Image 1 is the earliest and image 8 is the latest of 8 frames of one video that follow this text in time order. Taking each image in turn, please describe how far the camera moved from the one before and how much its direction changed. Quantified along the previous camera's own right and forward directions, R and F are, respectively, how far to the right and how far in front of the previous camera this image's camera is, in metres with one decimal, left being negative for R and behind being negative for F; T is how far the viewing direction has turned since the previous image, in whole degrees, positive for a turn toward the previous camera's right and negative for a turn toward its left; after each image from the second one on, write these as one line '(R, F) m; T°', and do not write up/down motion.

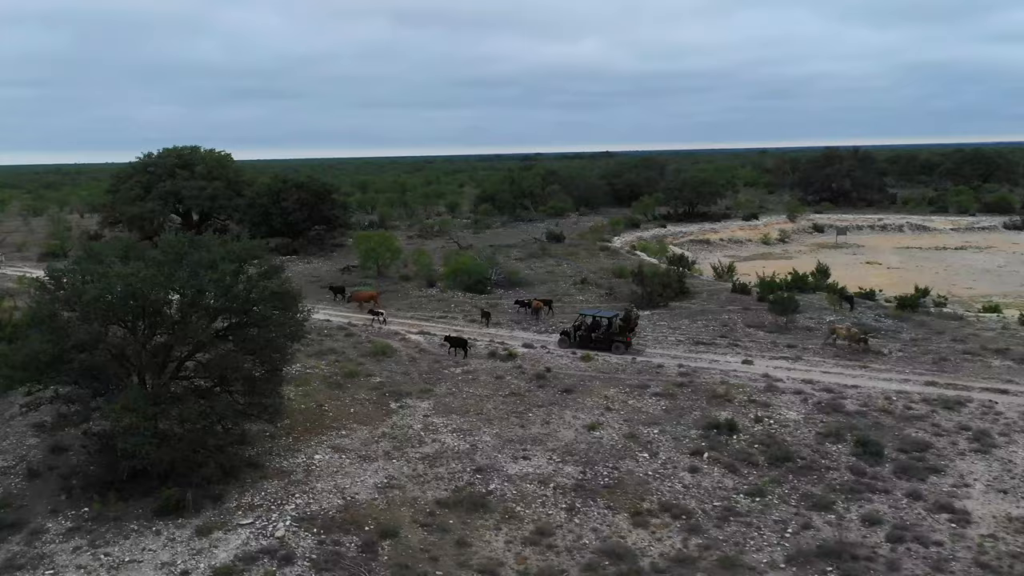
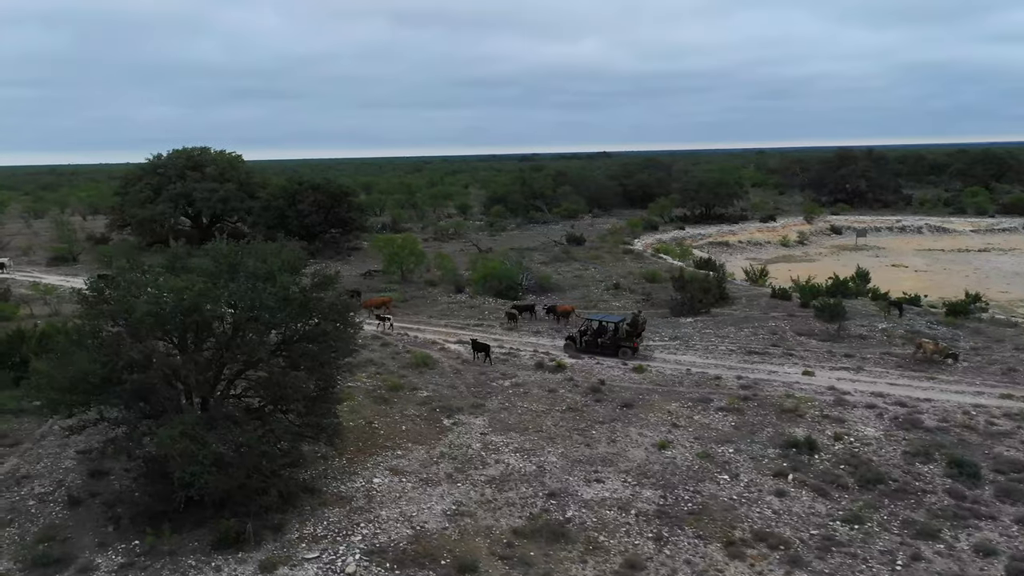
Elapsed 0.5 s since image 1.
(-1.7, +0.9) m; 0°
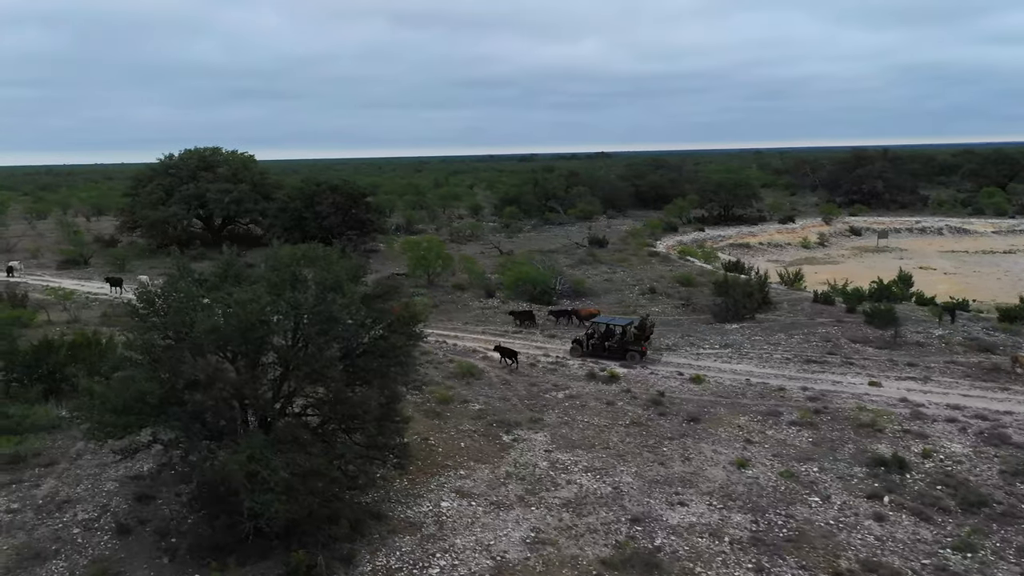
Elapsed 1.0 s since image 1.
(-1.6, +0.9) m; 0°
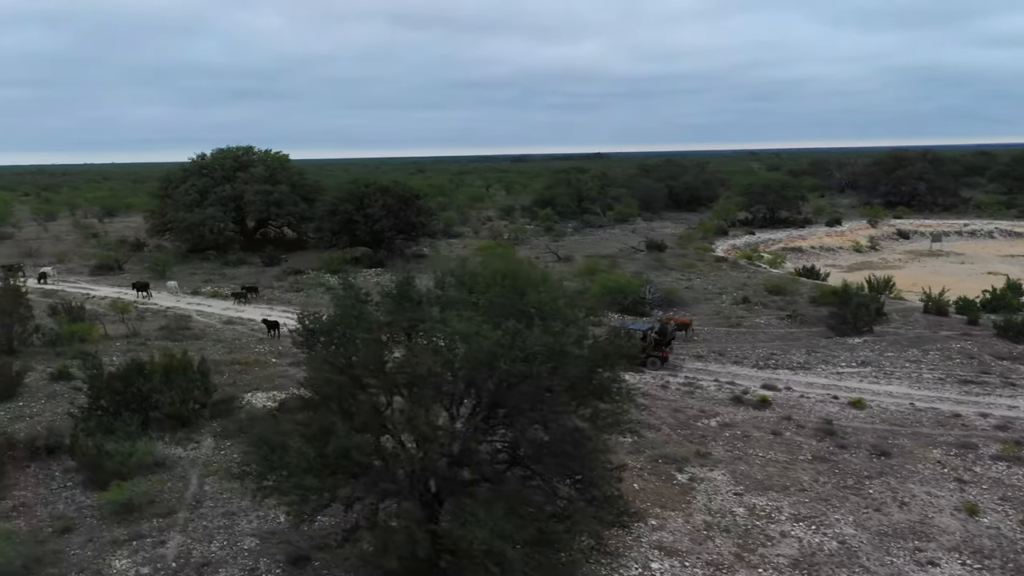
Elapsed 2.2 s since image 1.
(-3.9, +2.0) m; +1°
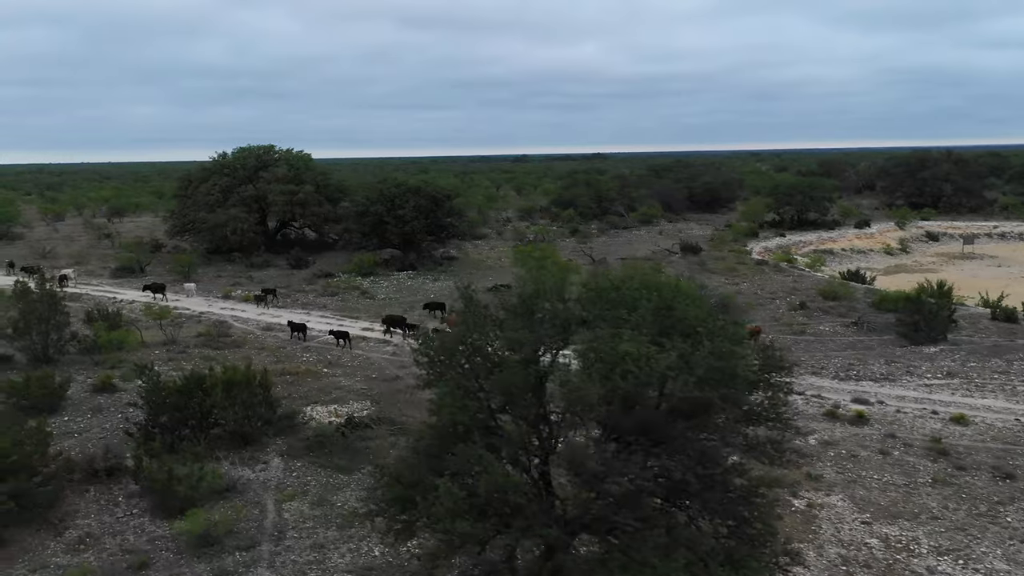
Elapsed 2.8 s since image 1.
(-2.1, +1.1) m; 0°
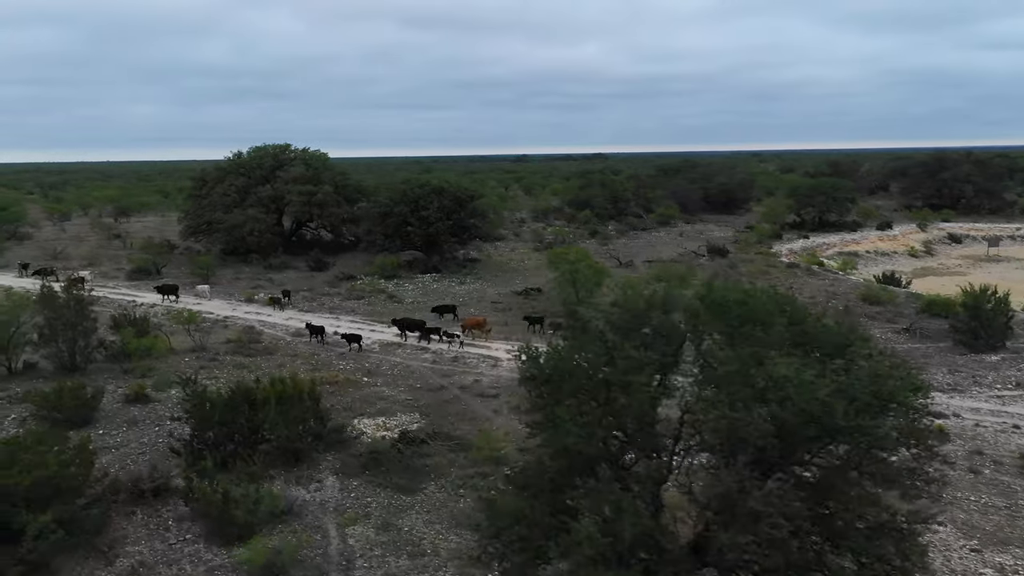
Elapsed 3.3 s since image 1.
(-1.5, +0.9) m; 0°
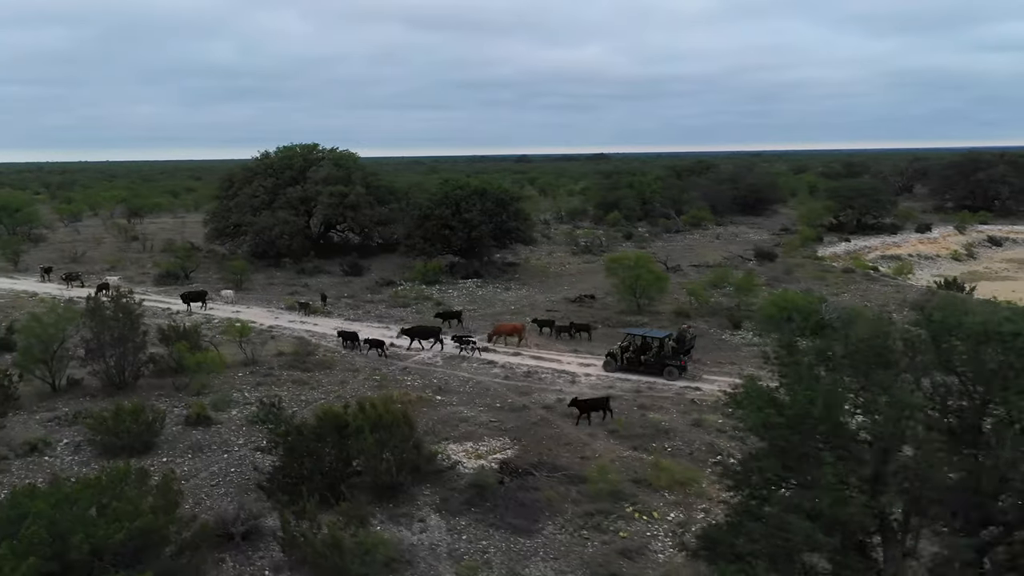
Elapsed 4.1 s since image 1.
(-2.4, +1.4) m; 0°
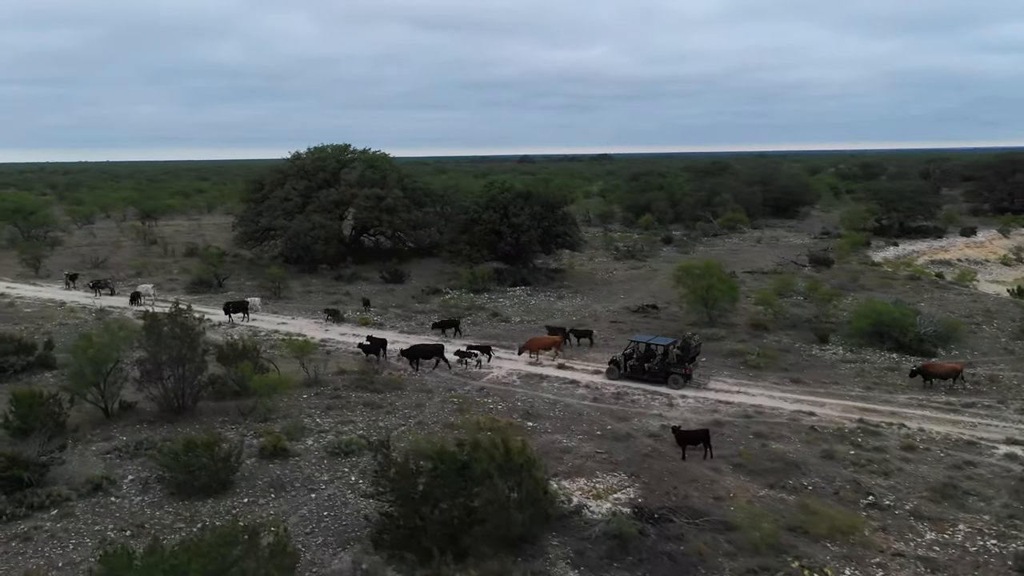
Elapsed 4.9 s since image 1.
(-2.5, +1.6) m; 0°
